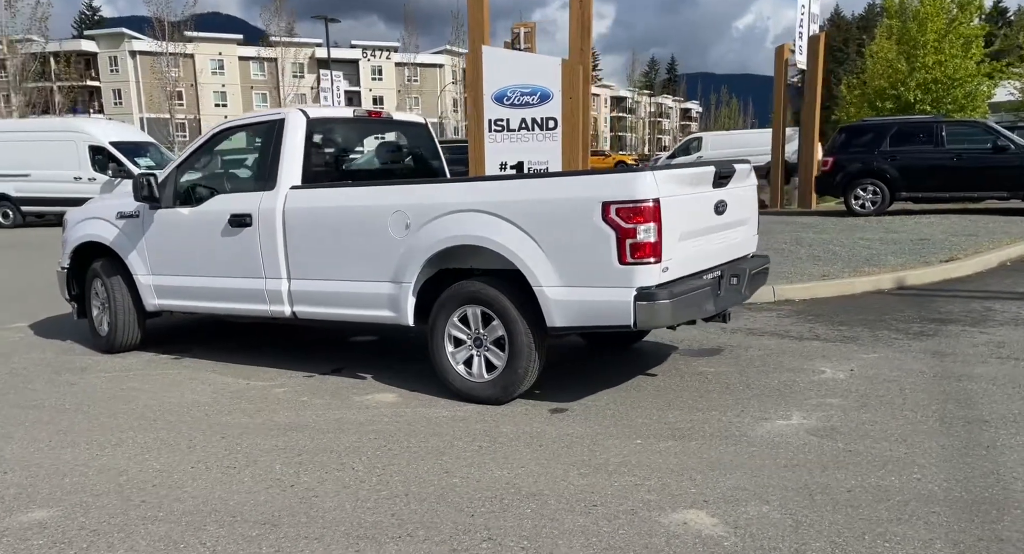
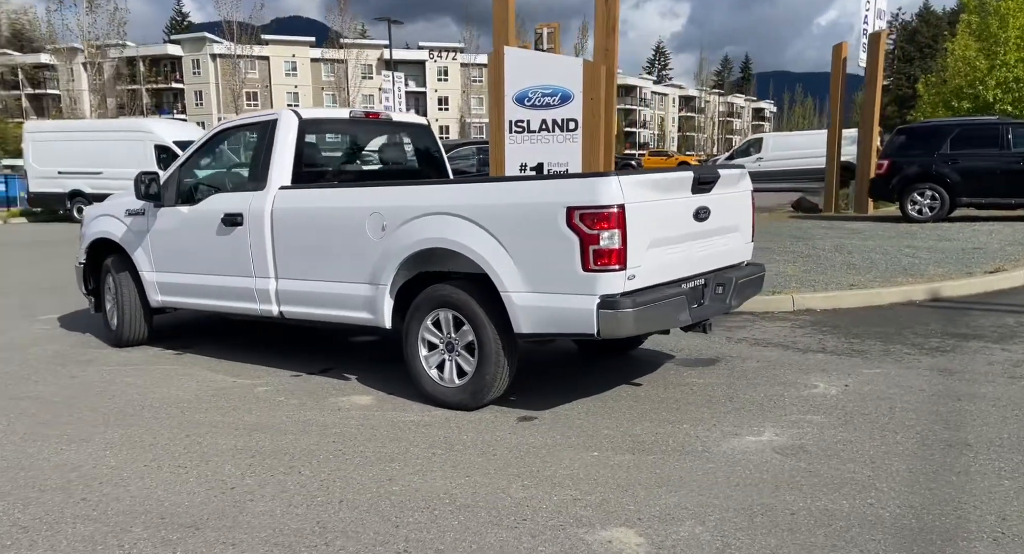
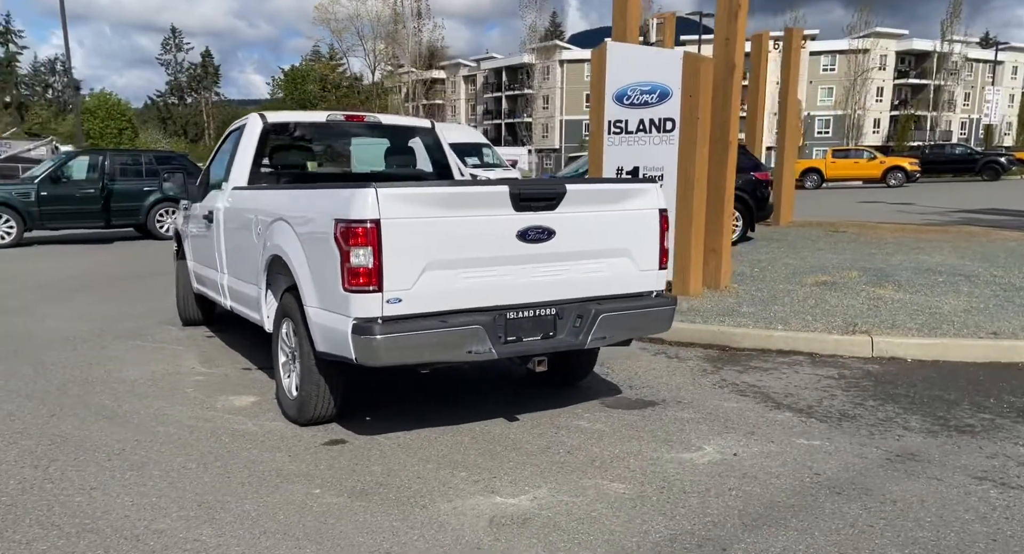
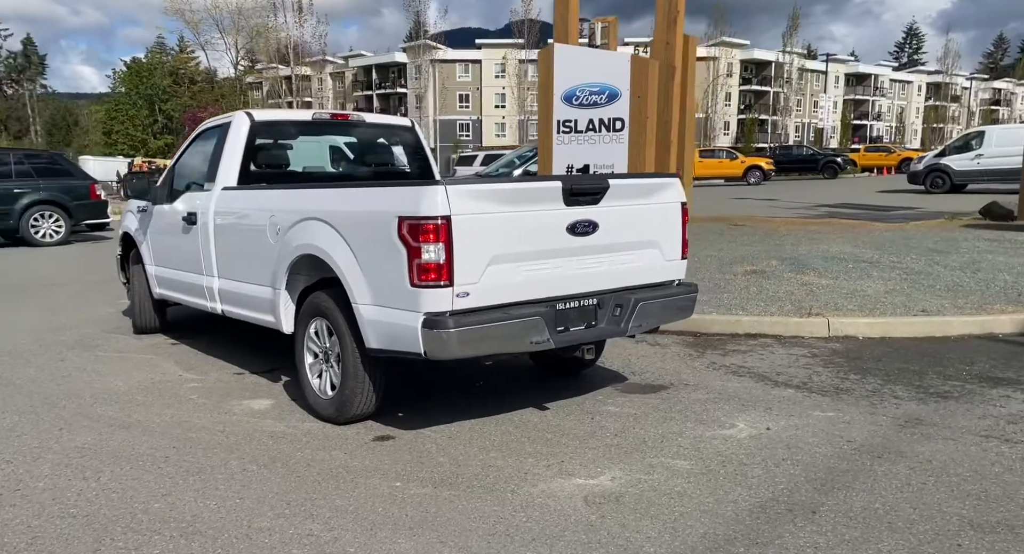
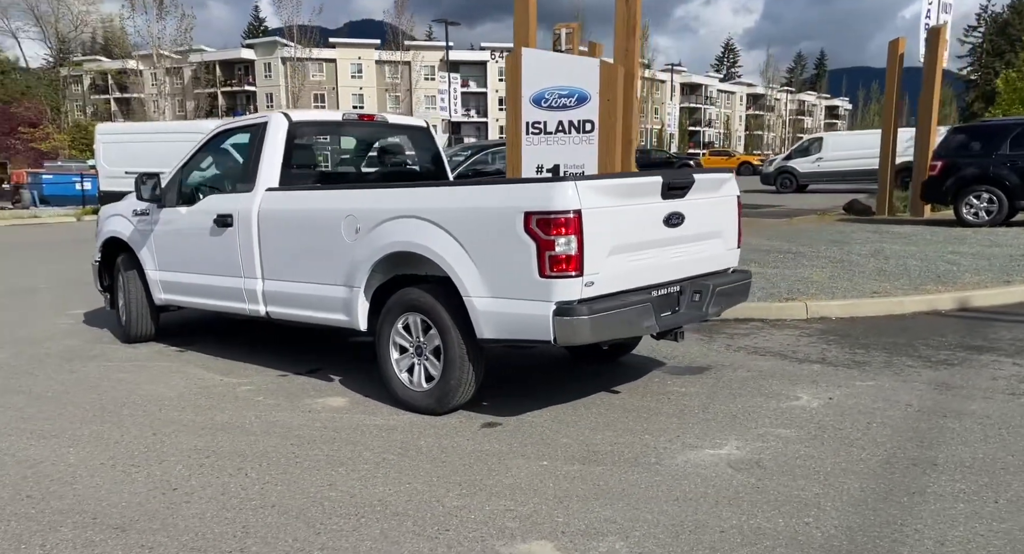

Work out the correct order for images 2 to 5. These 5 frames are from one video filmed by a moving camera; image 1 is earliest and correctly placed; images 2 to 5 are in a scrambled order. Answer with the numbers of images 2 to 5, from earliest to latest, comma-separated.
2, 5, 4, 3
